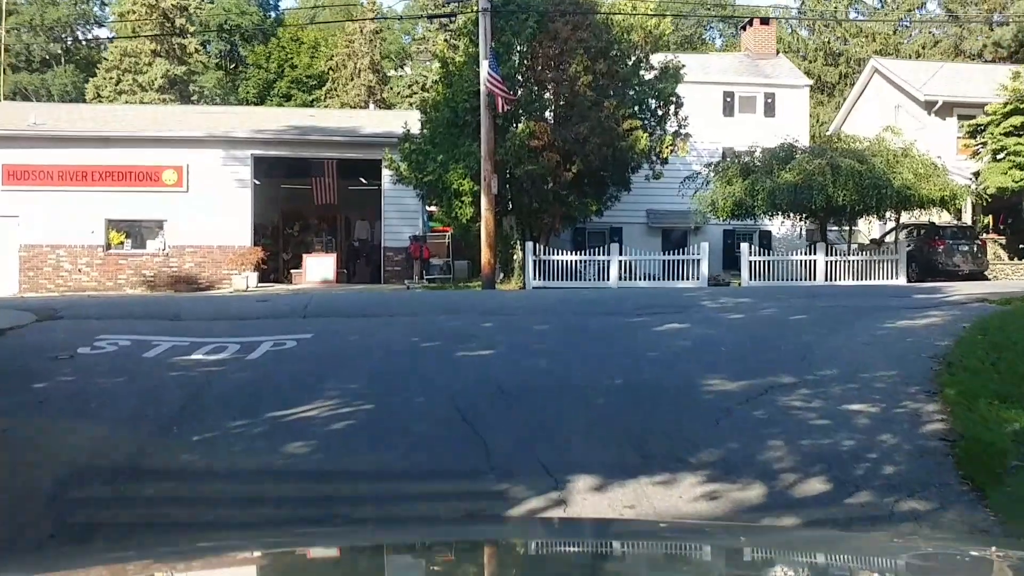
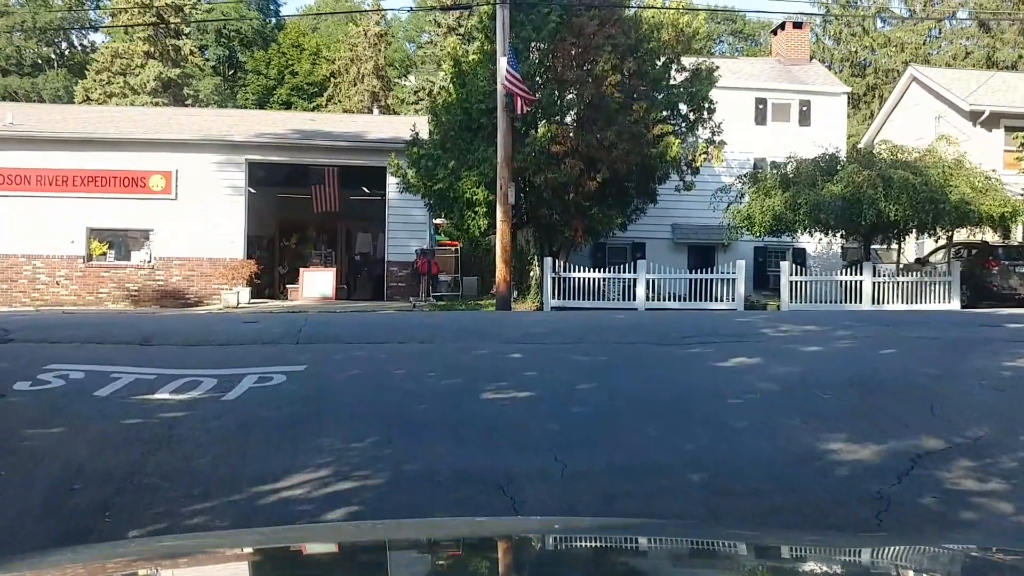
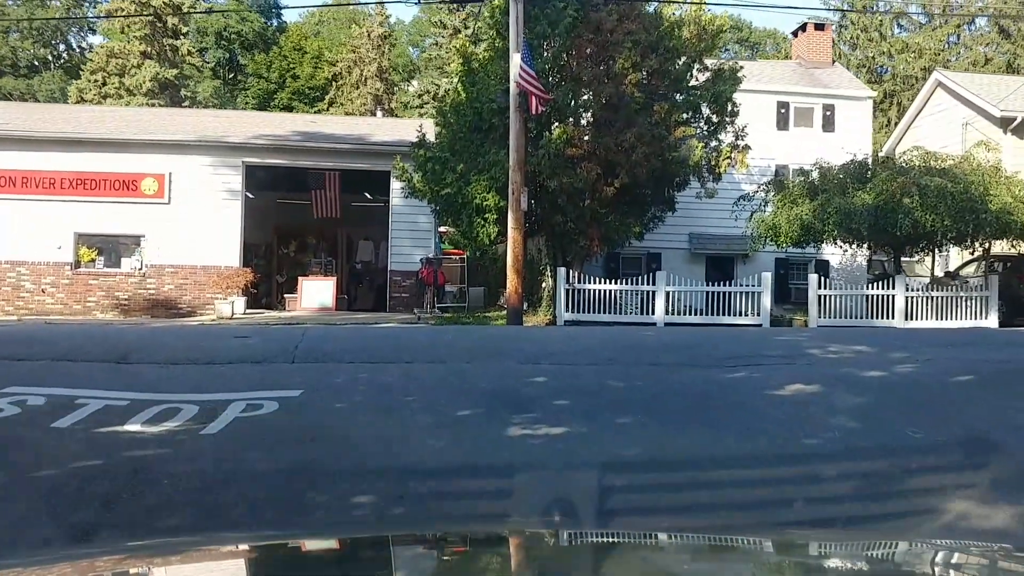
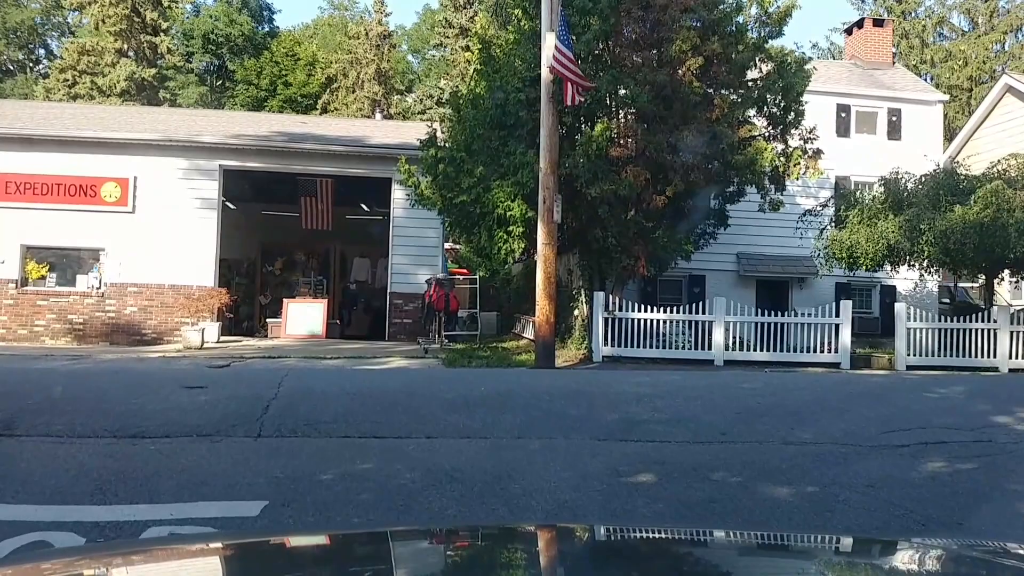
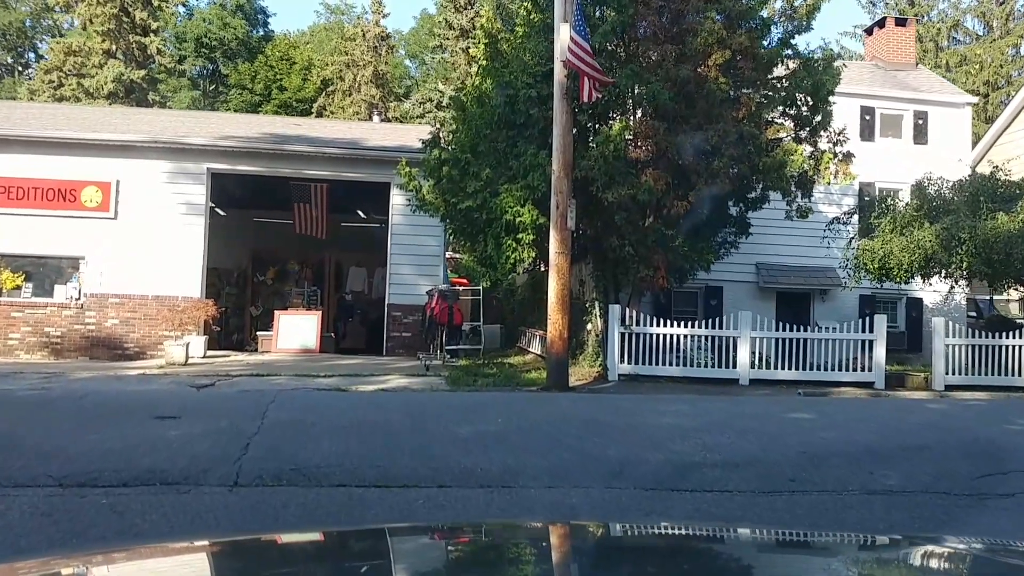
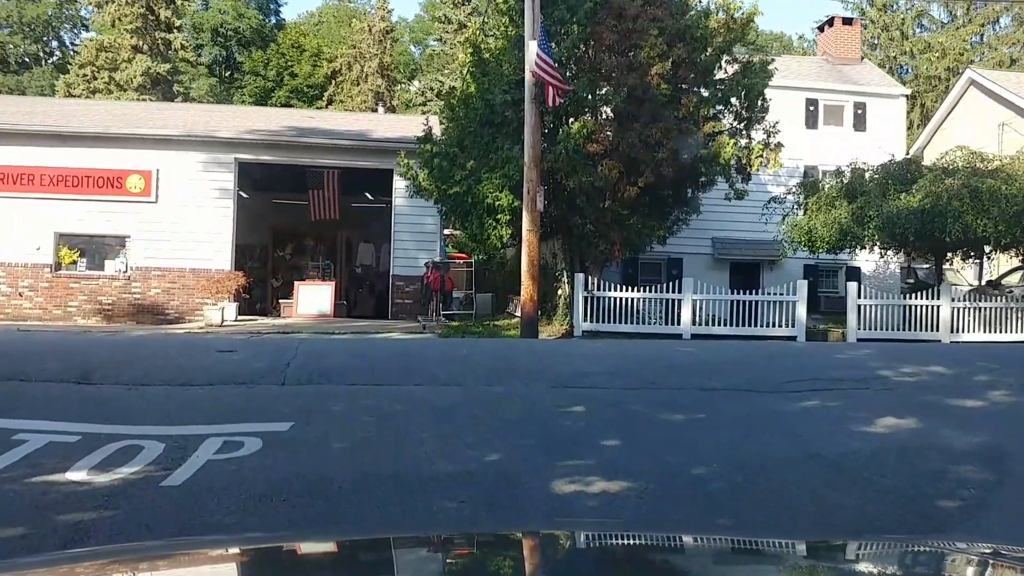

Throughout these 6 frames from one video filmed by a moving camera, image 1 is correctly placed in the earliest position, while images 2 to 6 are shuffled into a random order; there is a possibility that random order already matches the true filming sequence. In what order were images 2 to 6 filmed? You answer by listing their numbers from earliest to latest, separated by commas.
2, 3, 6, 4, 5
